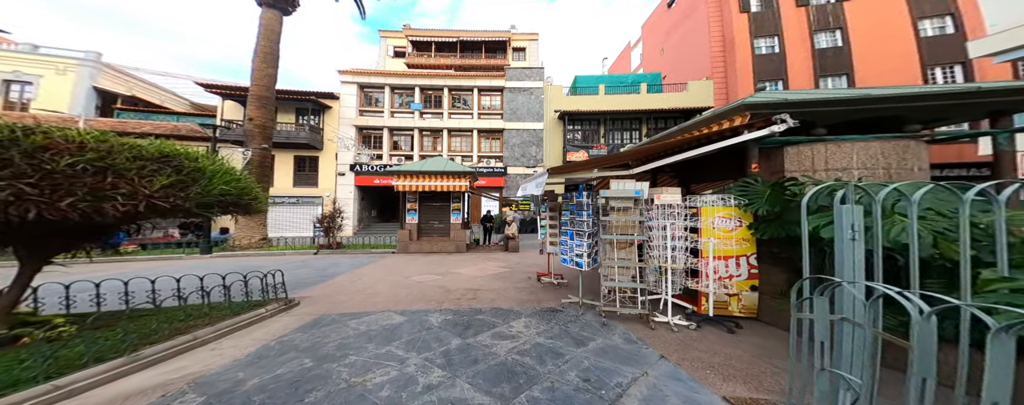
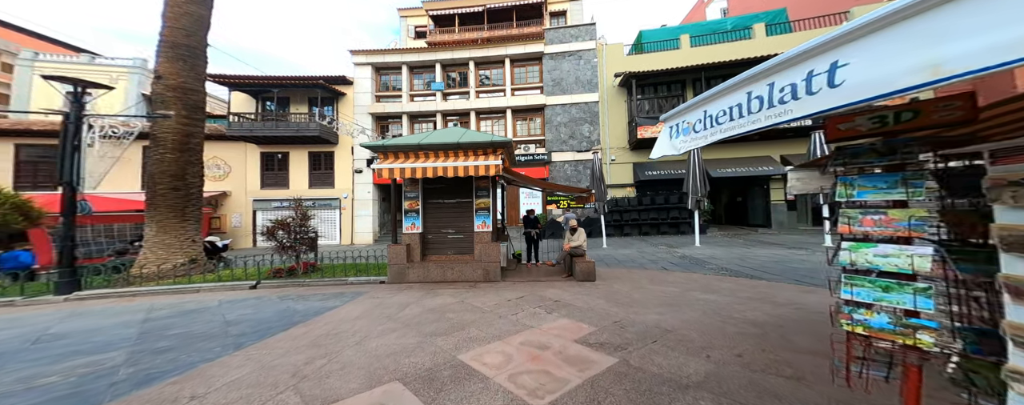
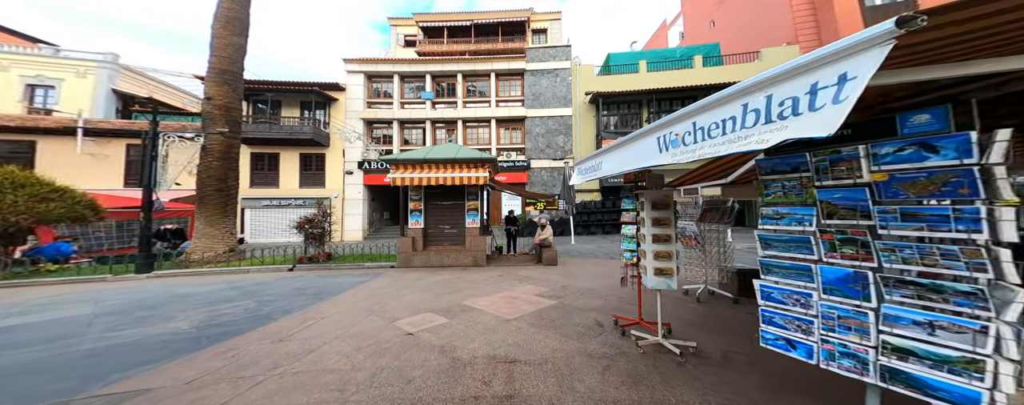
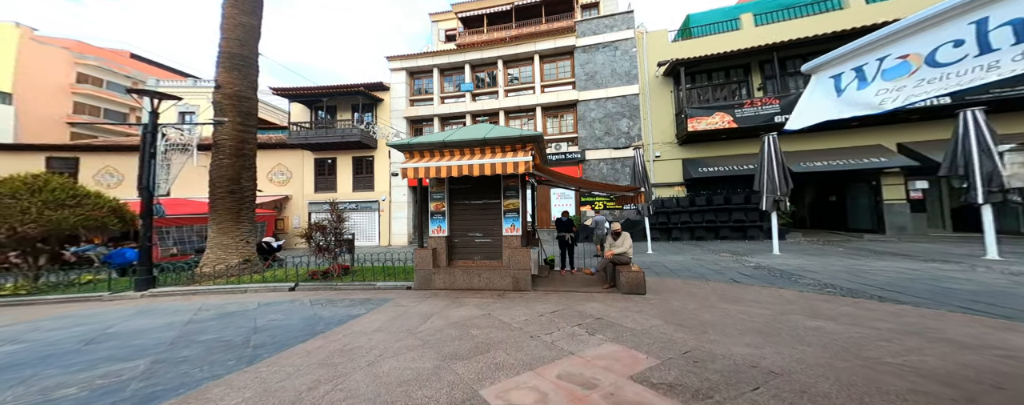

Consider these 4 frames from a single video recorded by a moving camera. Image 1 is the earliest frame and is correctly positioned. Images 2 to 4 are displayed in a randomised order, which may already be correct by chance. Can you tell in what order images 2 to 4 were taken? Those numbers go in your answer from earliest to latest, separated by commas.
3, 2, 4
